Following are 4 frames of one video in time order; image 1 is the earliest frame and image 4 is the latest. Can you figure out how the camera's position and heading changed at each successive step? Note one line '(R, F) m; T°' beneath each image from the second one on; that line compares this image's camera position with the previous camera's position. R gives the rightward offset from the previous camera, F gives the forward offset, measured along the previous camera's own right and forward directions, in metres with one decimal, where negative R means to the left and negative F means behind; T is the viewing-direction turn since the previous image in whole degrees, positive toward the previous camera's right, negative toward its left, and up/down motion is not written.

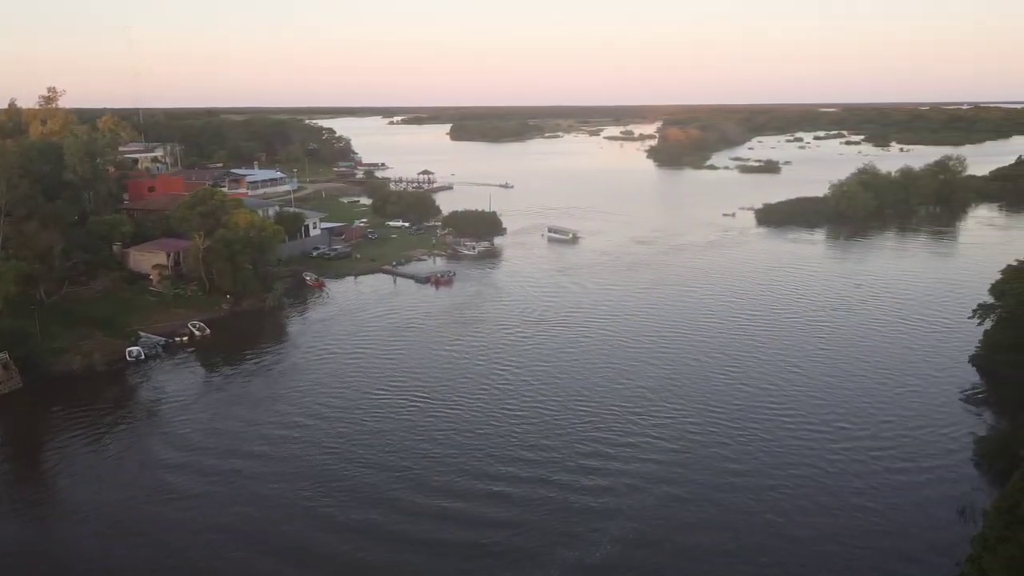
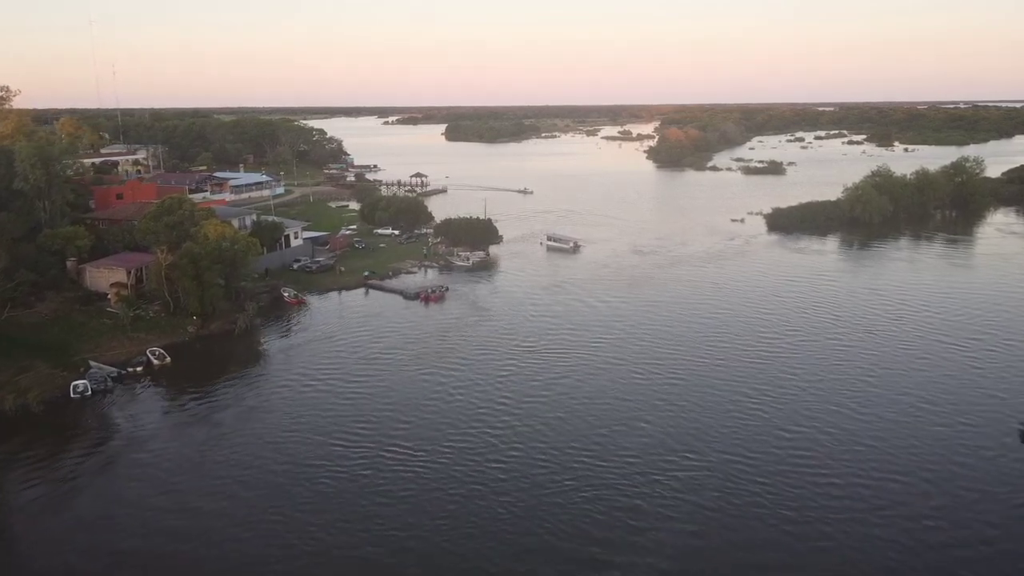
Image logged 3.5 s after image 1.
(0.0, +1.6) m; 0°
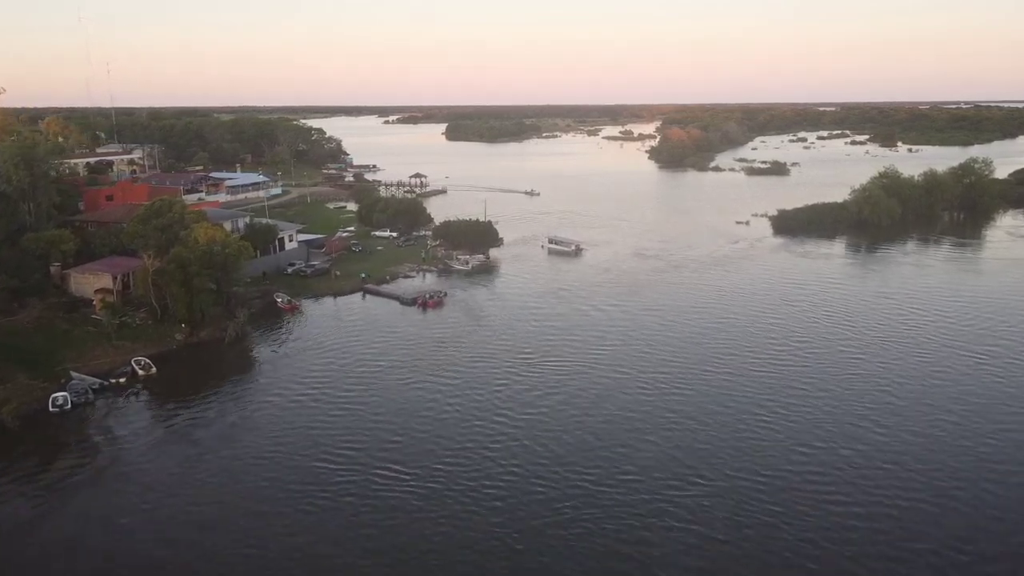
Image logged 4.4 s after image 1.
(0.0, +0.6) m; 0°
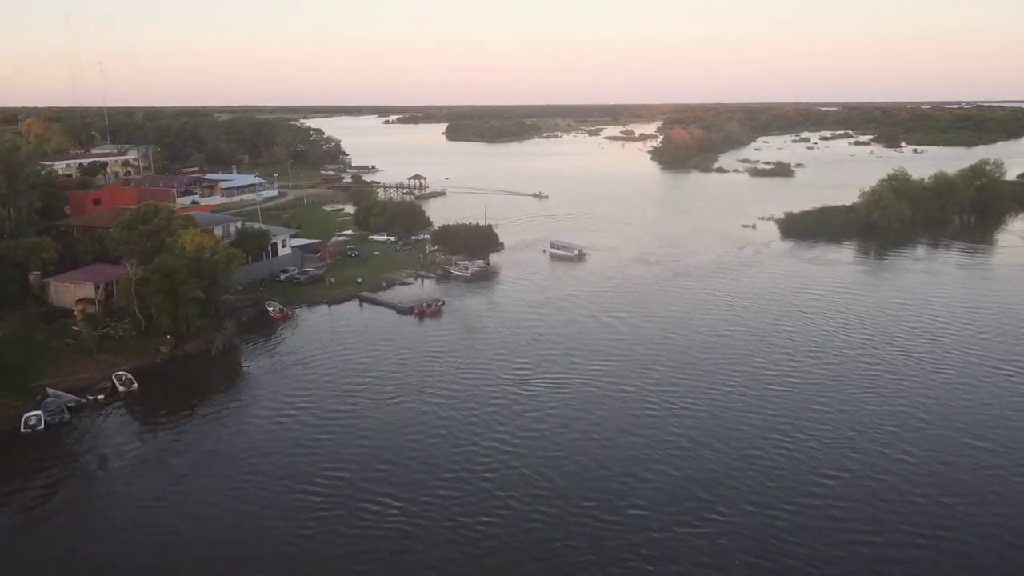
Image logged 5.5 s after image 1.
(0.0, +0.7) m; 0°
